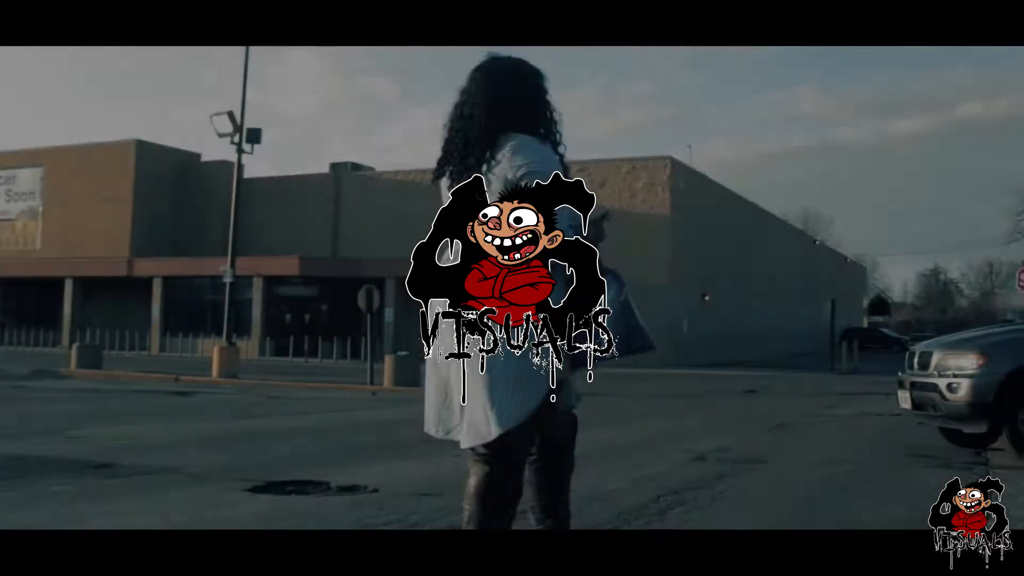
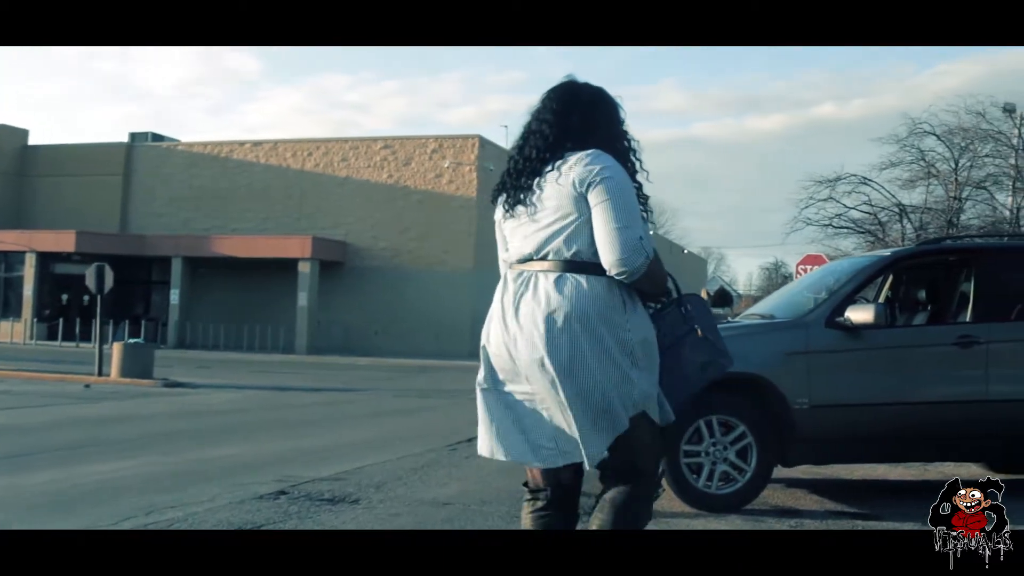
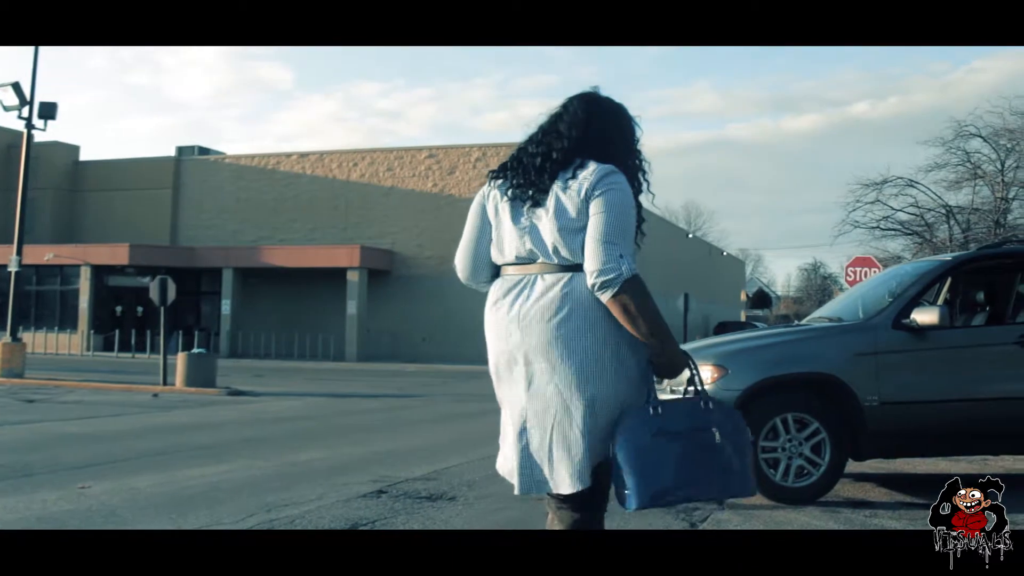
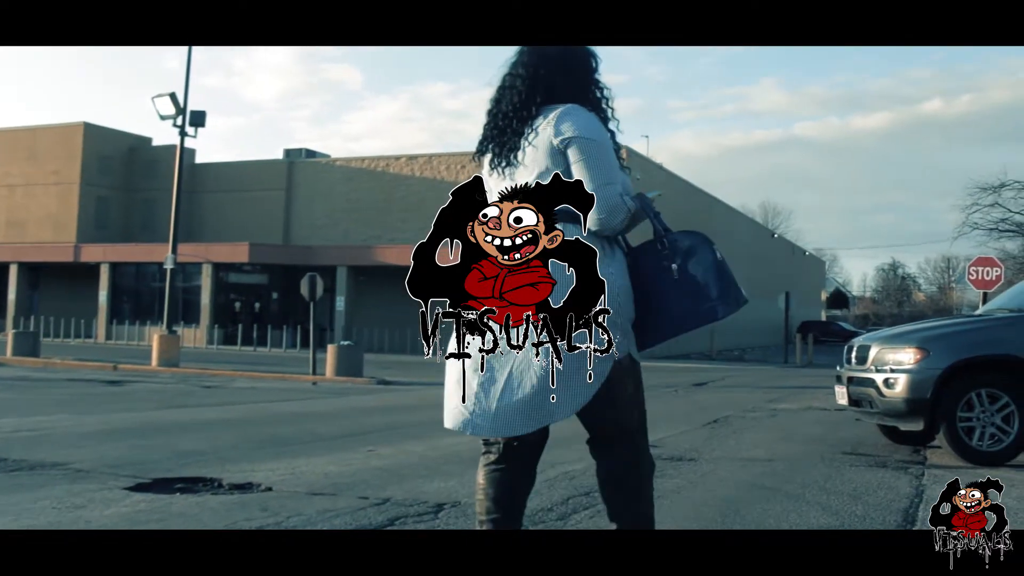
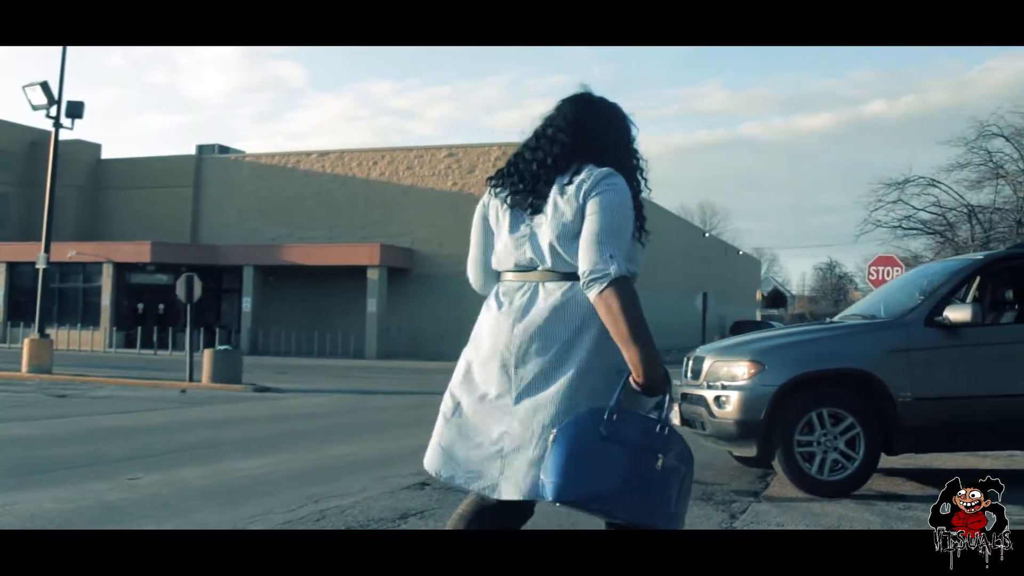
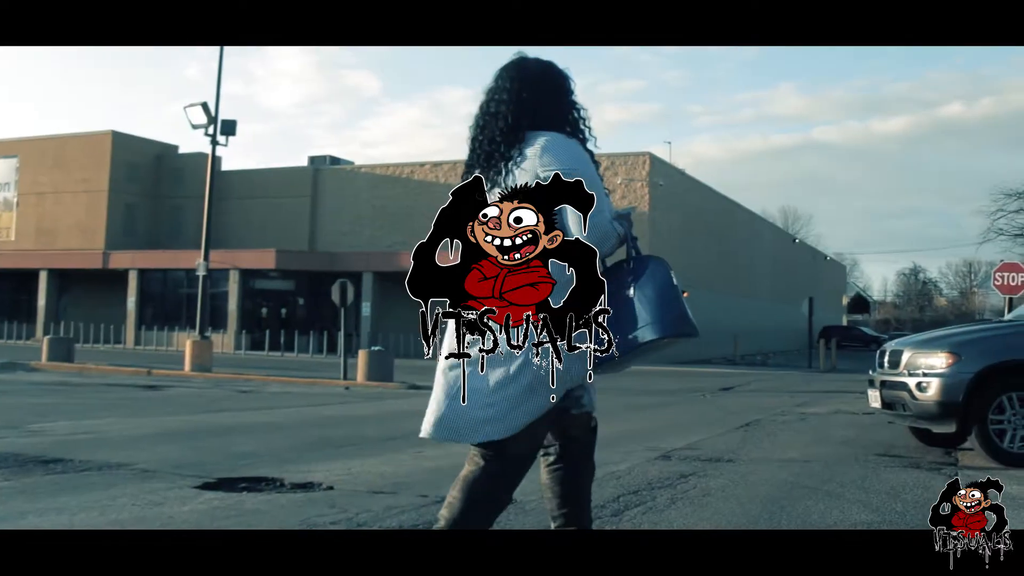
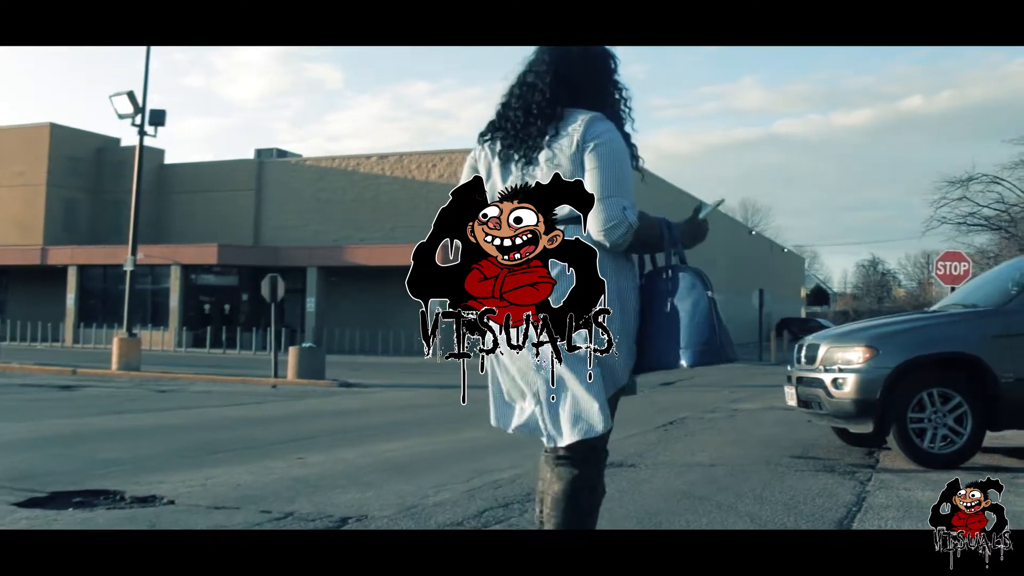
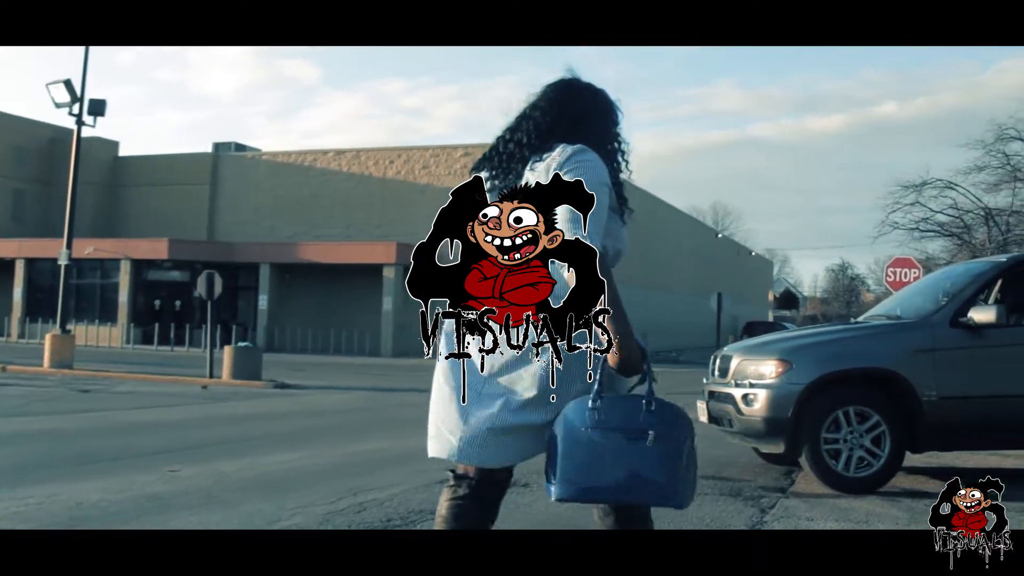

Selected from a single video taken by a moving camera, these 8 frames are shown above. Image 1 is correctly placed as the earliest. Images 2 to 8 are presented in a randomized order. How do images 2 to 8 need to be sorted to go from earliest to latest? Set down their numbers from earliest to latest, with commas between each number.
6, 4, 7, 8, 5, 3, 2
